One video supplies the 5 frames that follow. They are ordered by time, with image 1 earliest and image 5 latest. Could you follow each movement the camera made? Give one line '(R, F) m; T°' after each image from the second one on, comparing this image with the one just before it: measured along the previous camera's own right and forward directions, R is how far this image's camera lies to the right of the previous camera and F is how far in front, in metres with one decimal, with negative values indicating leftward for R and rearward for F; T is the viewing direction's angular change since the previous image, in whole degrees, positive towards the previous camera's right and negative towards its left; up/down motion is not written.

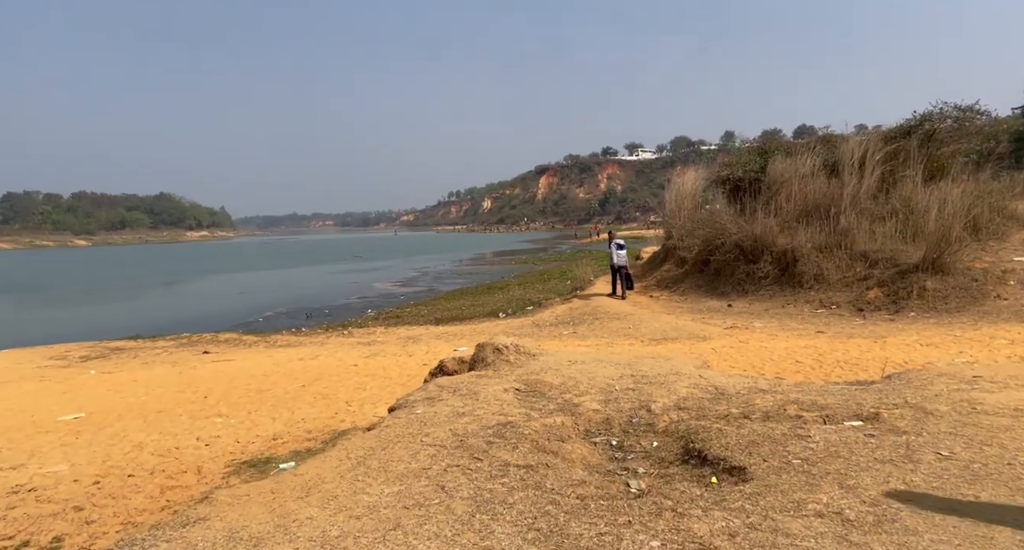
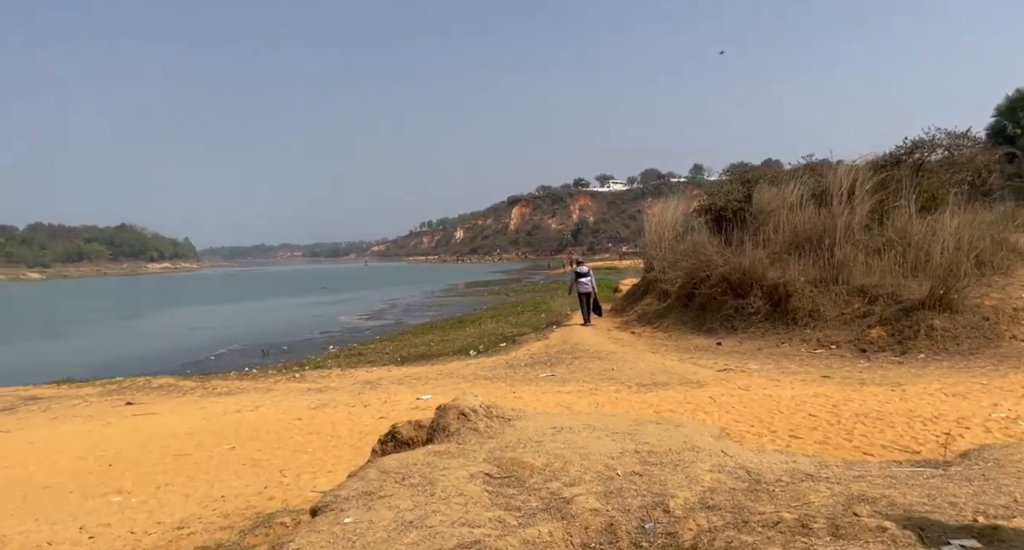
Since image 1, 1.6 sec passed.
(0.0, +1.2) m; +2°
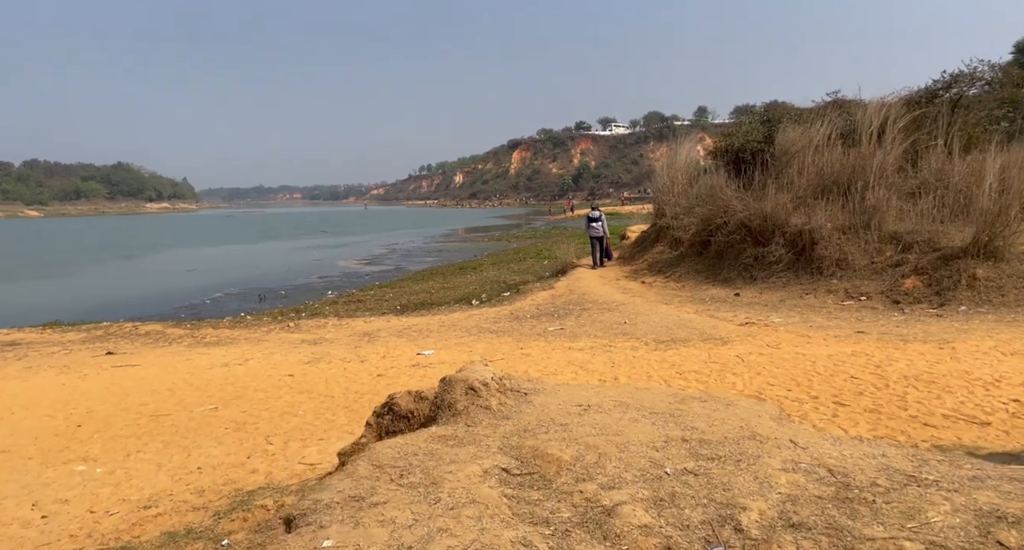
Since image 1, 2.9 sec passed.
(-0.1, +0.8) m; 0°
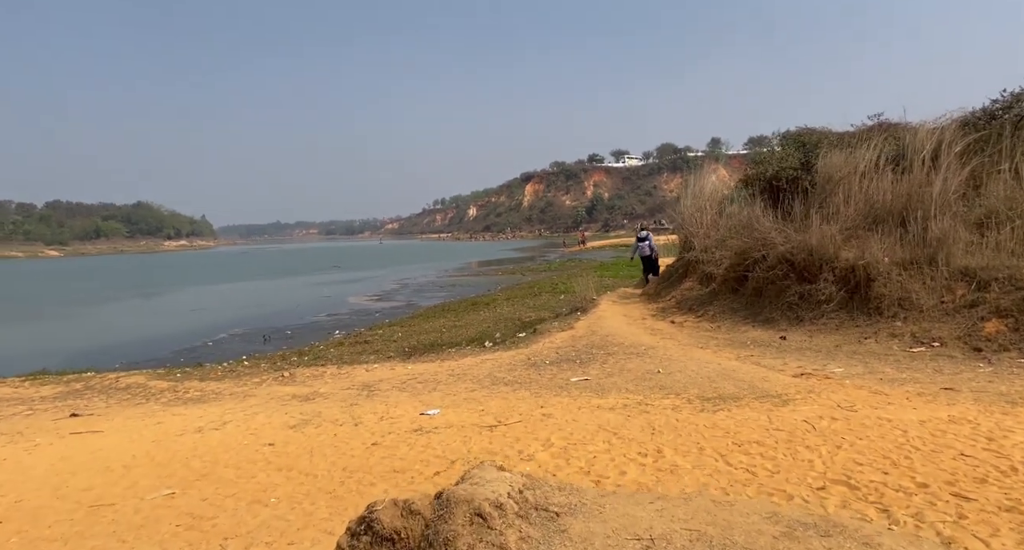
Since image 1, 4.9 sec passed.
(0.0, +1.2) m; -1°
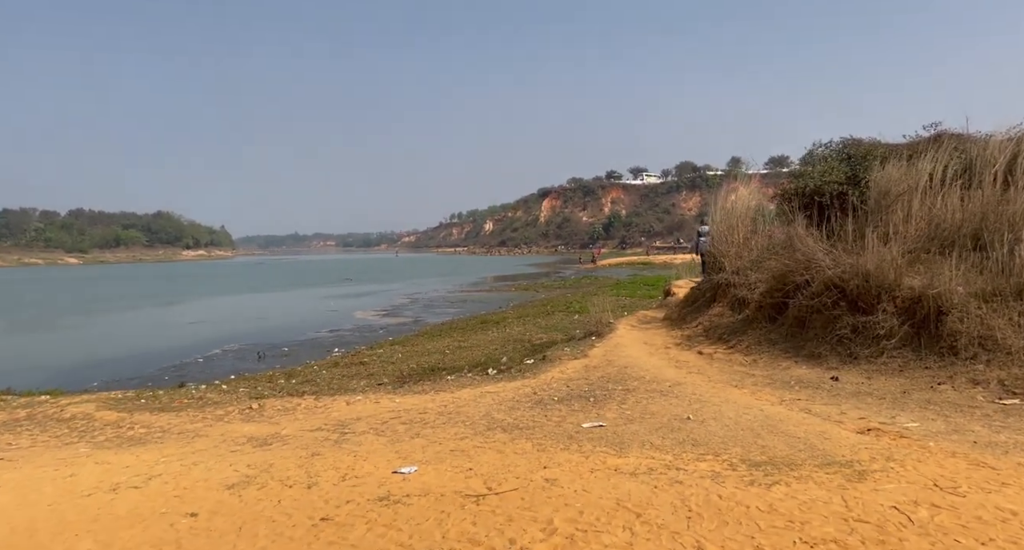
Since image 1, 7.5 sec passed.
(+0.2, +1.6) m; -1°
